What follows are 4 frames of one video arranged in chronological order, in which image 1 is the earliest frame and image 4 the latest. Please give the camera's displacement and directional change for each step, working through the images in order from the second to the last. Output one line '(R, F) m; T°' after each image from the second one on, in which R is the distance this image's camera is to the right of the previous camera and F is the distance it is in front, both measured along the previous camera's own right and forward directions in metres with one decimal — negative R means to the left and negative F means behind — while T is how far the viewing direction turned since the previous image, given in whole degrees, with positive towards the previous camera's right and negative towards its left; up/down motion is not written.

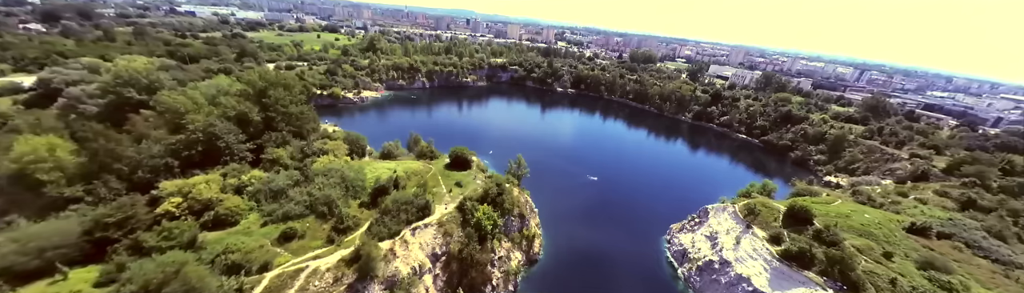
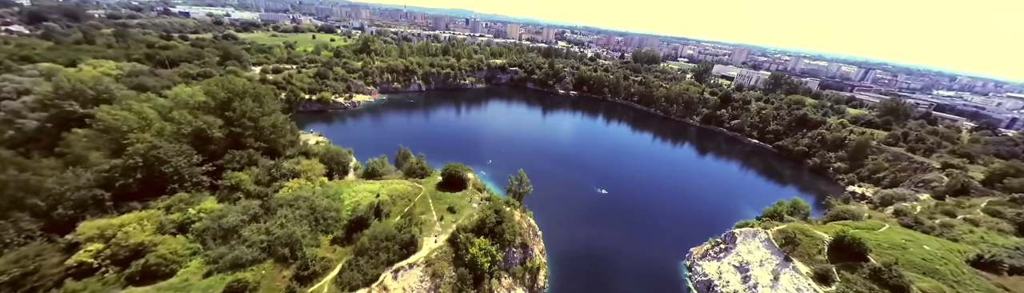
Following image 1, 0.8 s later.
(0.0, +2.9) m; 0°
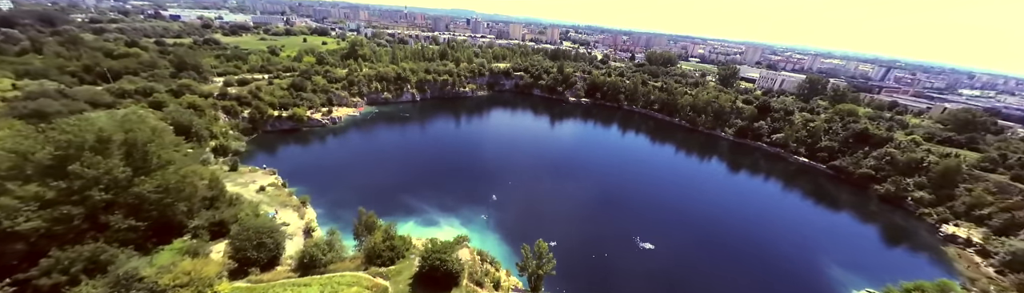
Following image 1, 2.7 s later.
(-0.7, +8.0) m; -1°
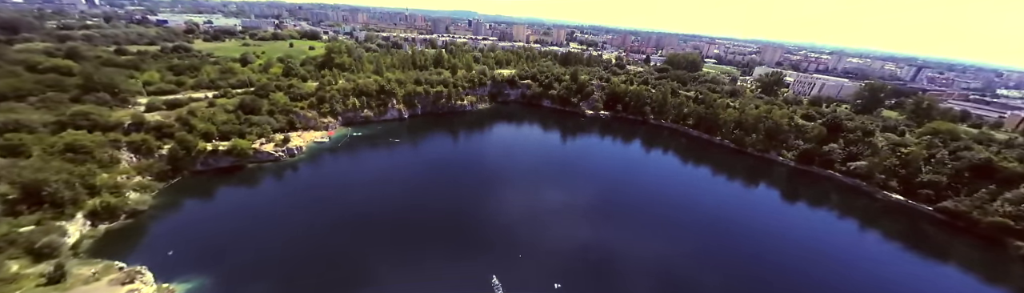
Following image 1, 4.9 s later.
(-0.5, +10.4) m; -1°
